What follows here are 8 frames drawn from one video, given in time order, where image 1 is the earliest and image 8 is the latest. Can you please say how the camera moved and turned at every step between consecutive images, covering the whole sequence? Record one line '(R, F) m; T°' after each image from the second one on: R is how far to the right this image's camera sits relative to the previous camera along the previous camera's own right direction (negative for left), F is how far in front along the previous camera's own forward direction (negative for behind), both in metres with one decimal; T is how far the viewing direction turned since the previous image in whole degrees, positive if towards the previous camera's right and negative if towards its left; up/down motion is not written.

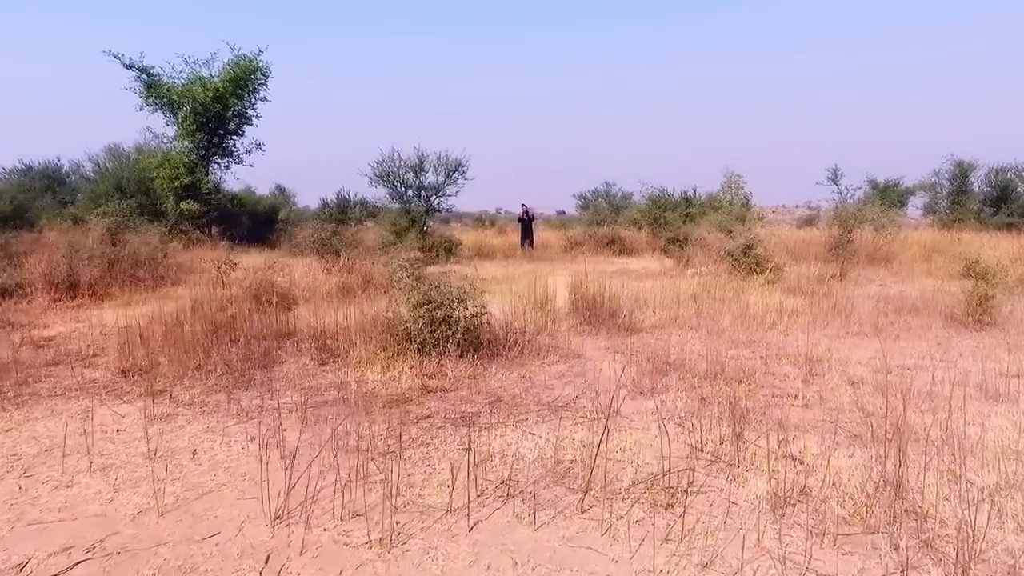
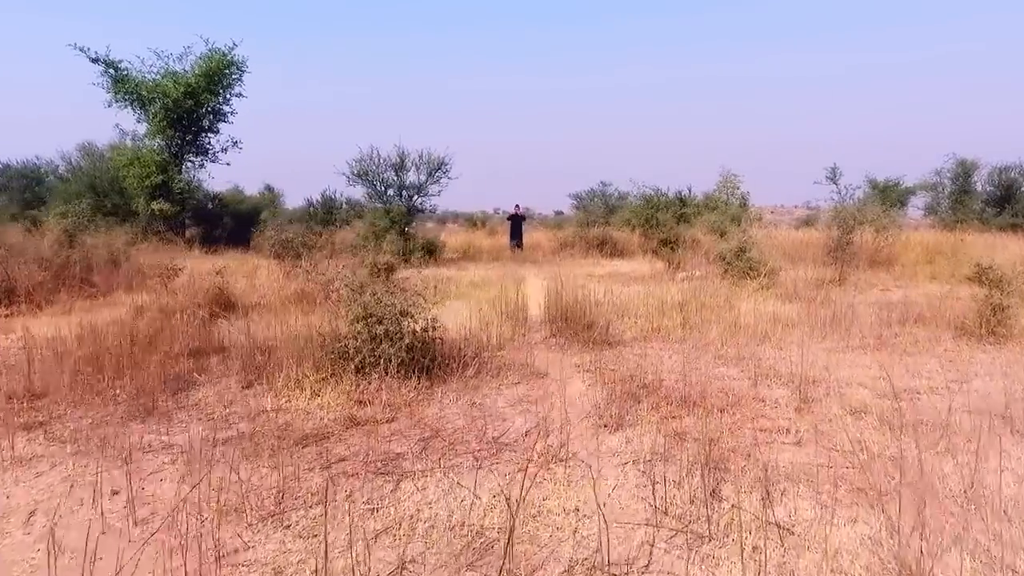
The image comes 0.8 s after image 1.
(+0.3, +0.8) m; 0°
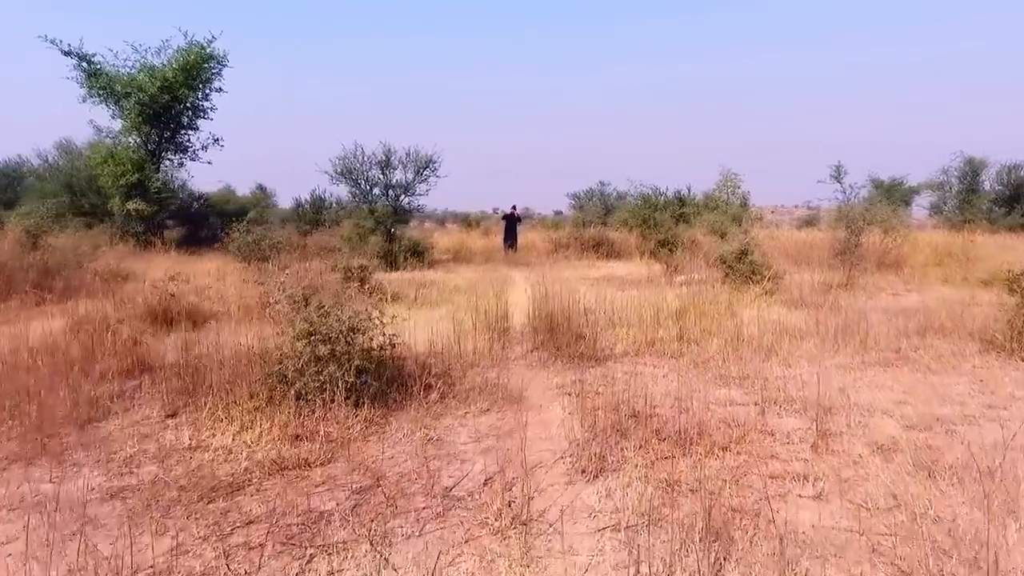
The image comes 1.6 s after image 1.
(+0.2, +0.8) m; 0°
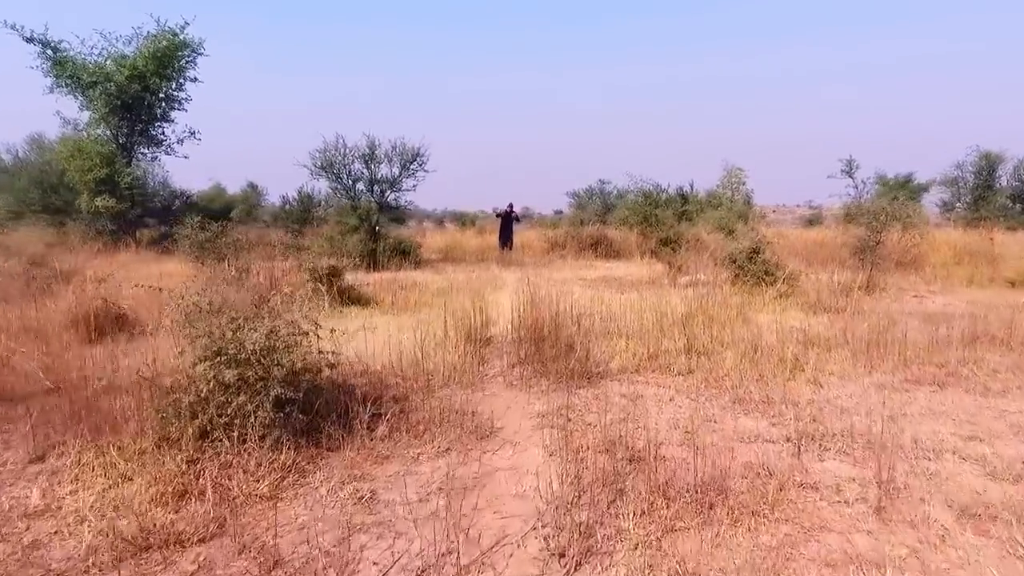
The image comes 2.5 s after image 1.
(+0.2, +1.1) m; 0°
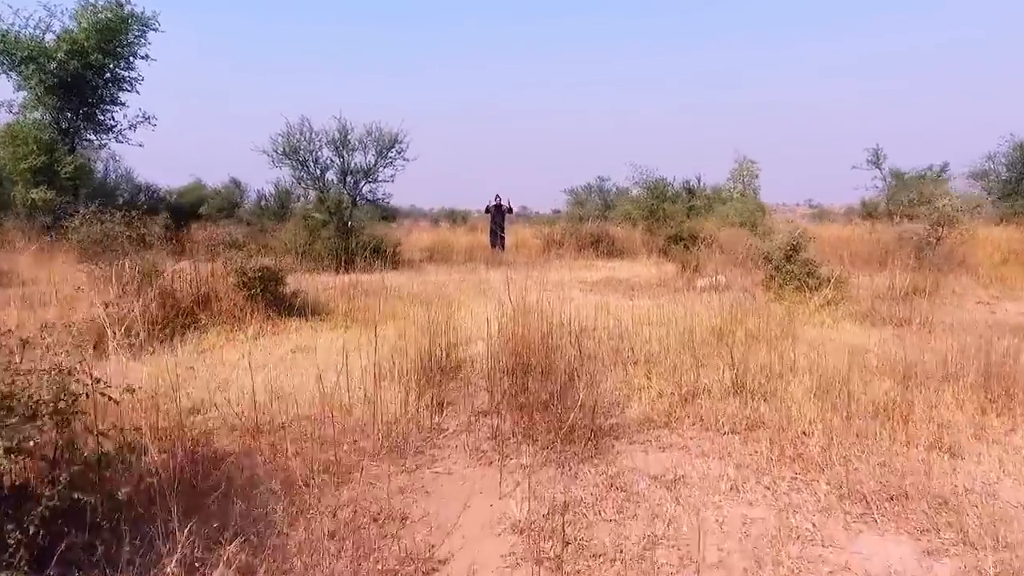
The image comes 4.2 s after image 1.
(+0.1, +2.0) m; 0°
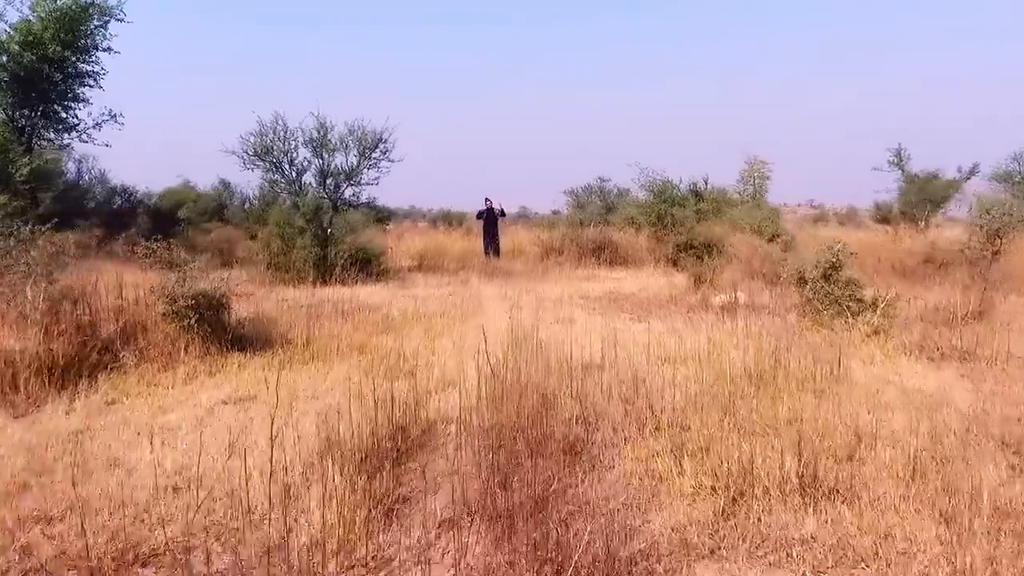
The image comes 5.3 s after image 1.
(+0.1, +1.3) m; 0°
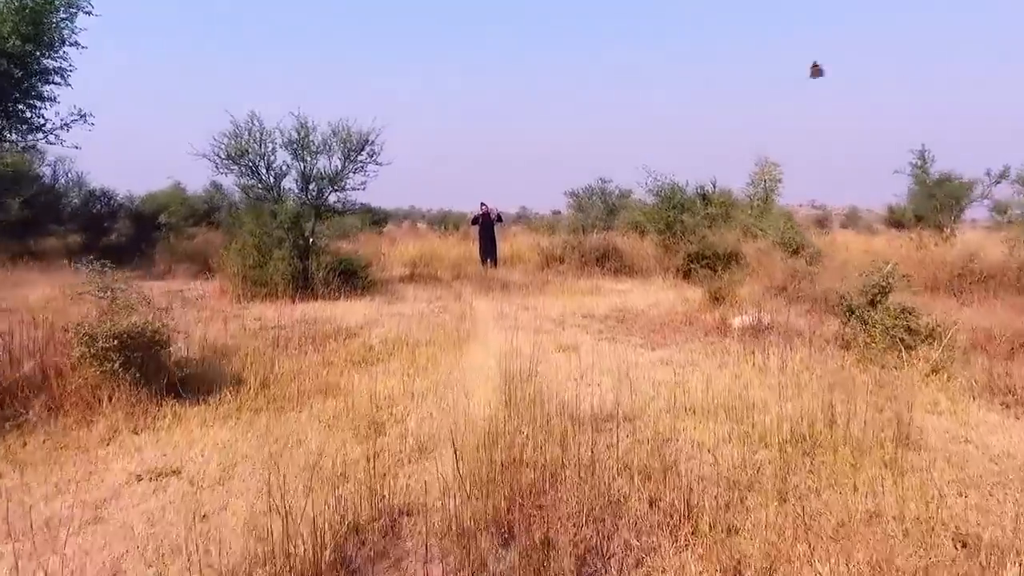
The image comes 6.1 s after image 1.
(0.0, +1.1) m; 0°
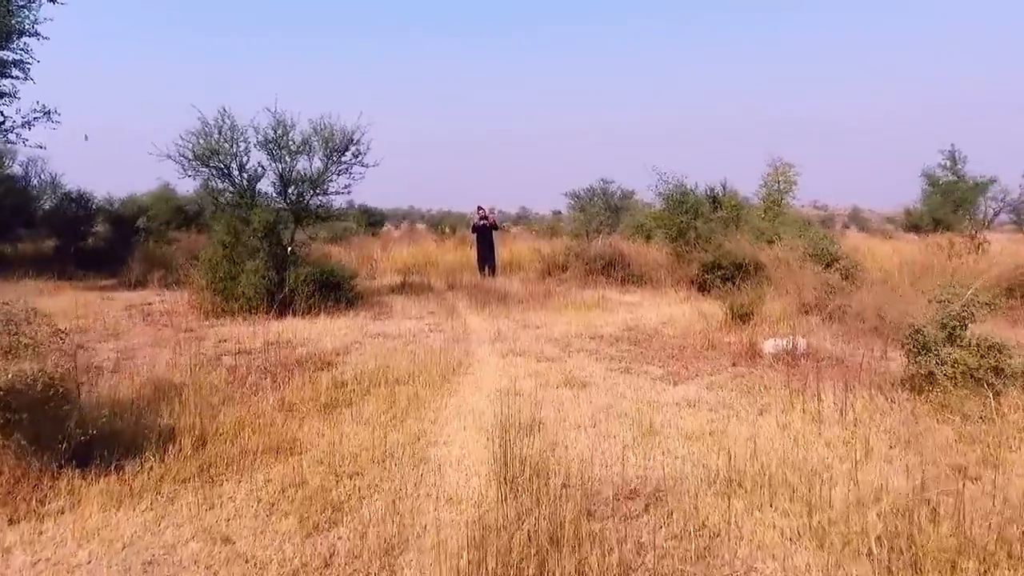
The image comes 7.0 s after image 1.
(0.0, +1.2) m; 0°
